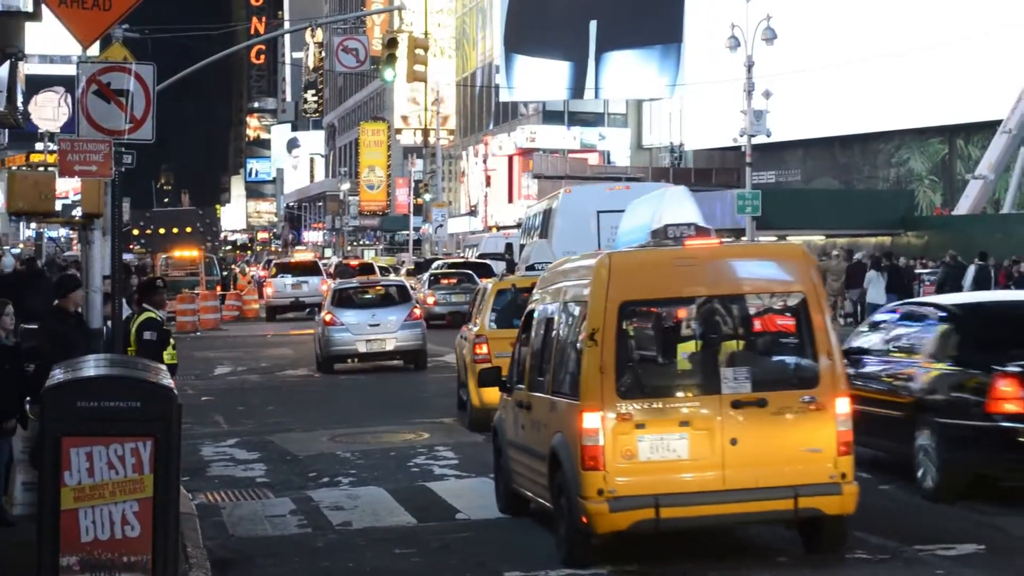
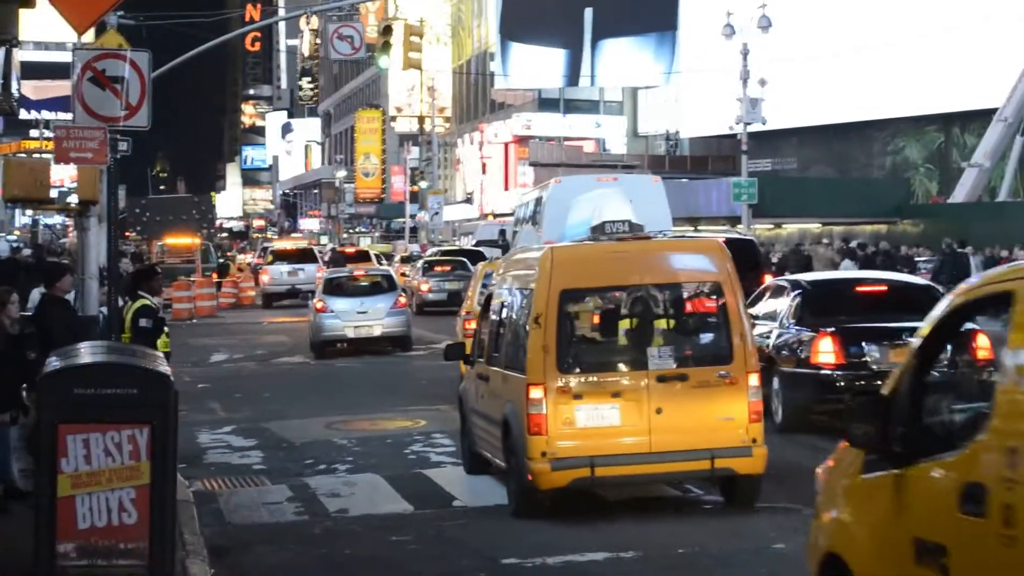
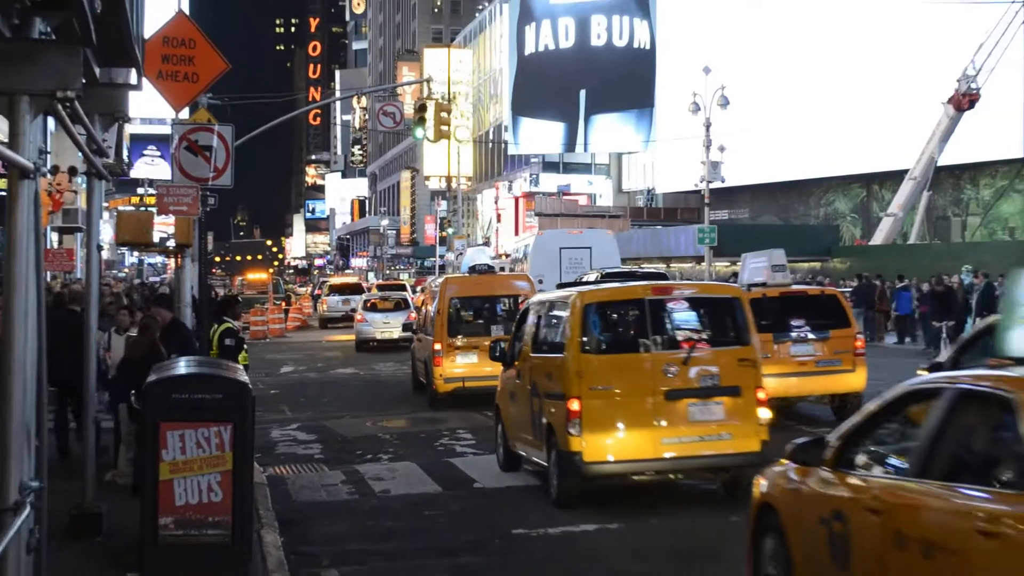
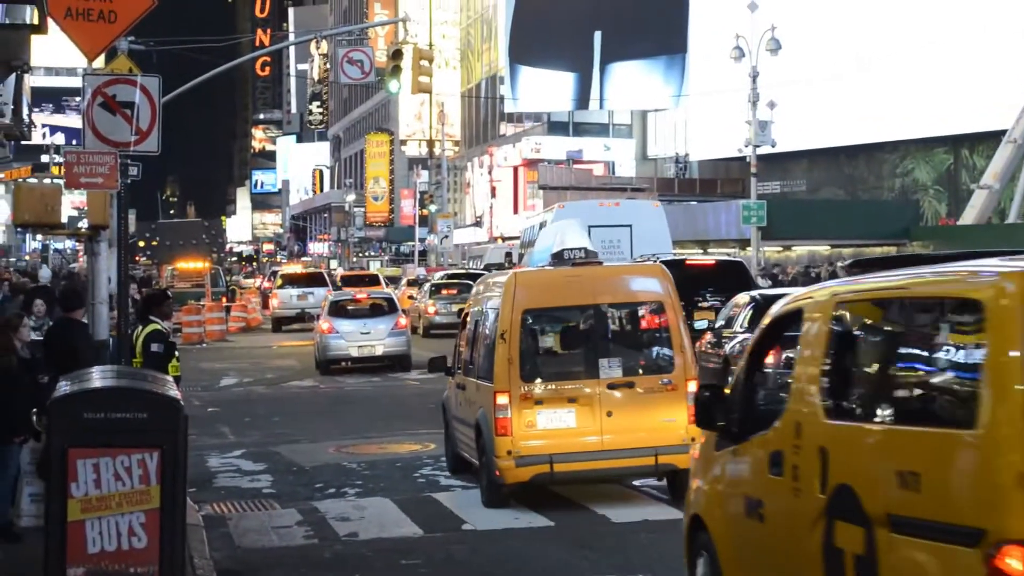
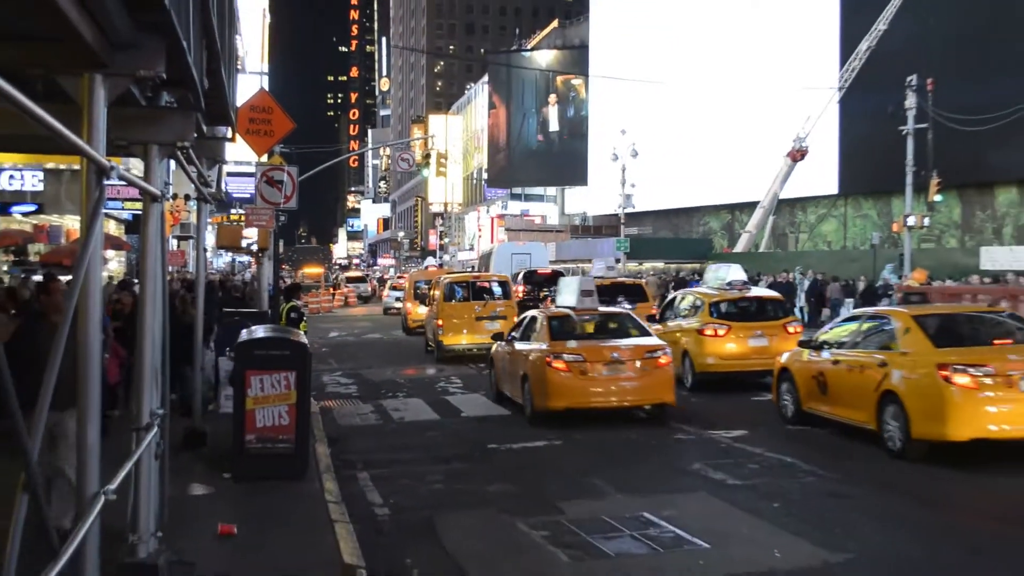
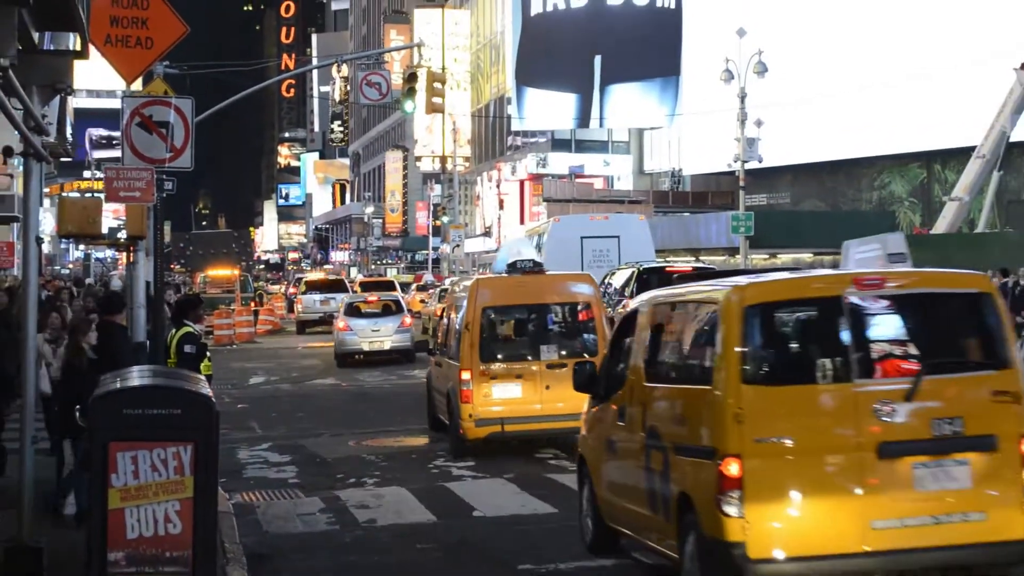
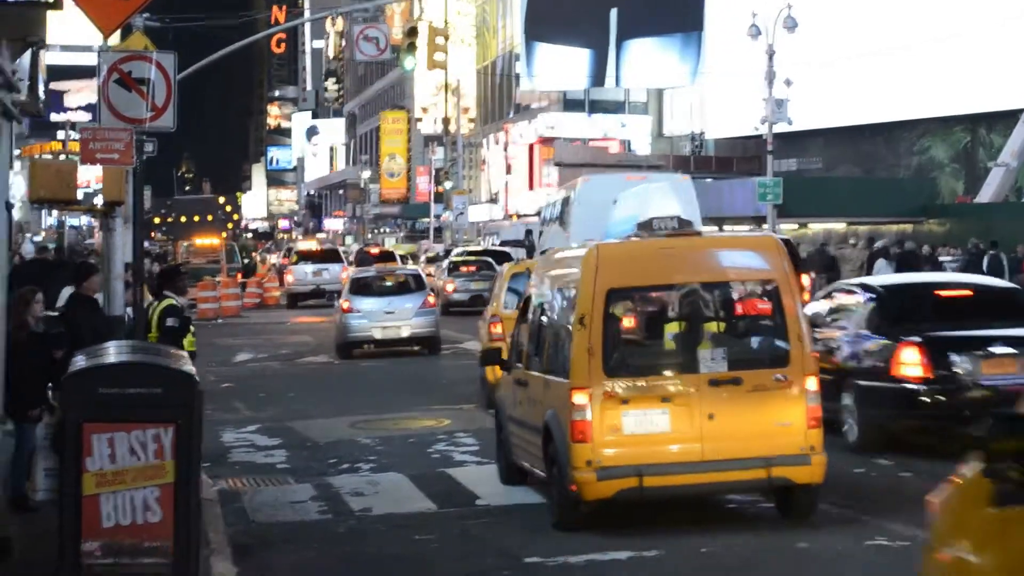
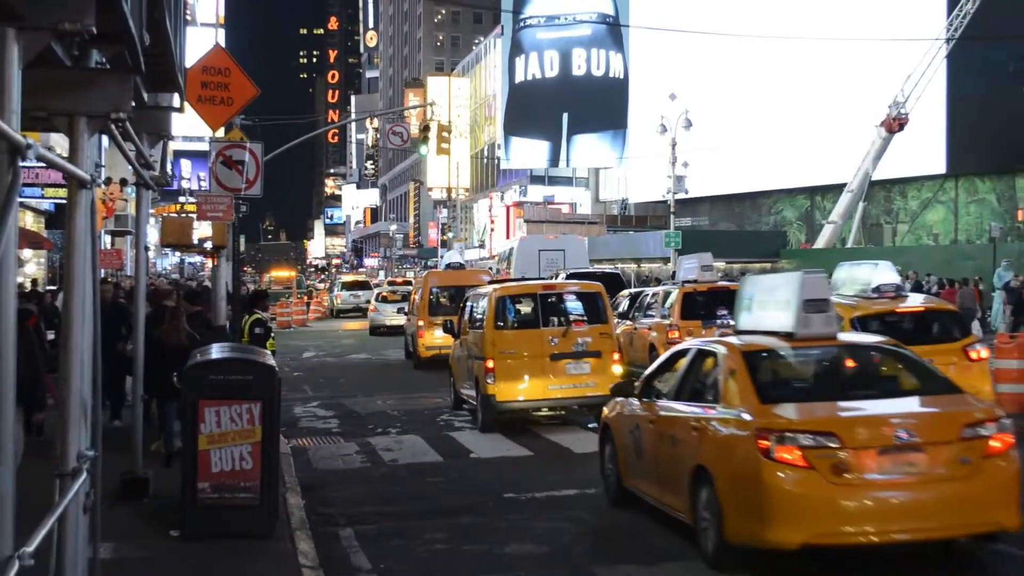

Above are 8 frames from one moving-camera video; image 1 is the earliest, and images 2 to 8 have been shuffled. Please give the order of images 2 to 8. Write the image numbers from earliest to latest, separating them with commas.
7, 2, 4, 6, 3, 8, 5
